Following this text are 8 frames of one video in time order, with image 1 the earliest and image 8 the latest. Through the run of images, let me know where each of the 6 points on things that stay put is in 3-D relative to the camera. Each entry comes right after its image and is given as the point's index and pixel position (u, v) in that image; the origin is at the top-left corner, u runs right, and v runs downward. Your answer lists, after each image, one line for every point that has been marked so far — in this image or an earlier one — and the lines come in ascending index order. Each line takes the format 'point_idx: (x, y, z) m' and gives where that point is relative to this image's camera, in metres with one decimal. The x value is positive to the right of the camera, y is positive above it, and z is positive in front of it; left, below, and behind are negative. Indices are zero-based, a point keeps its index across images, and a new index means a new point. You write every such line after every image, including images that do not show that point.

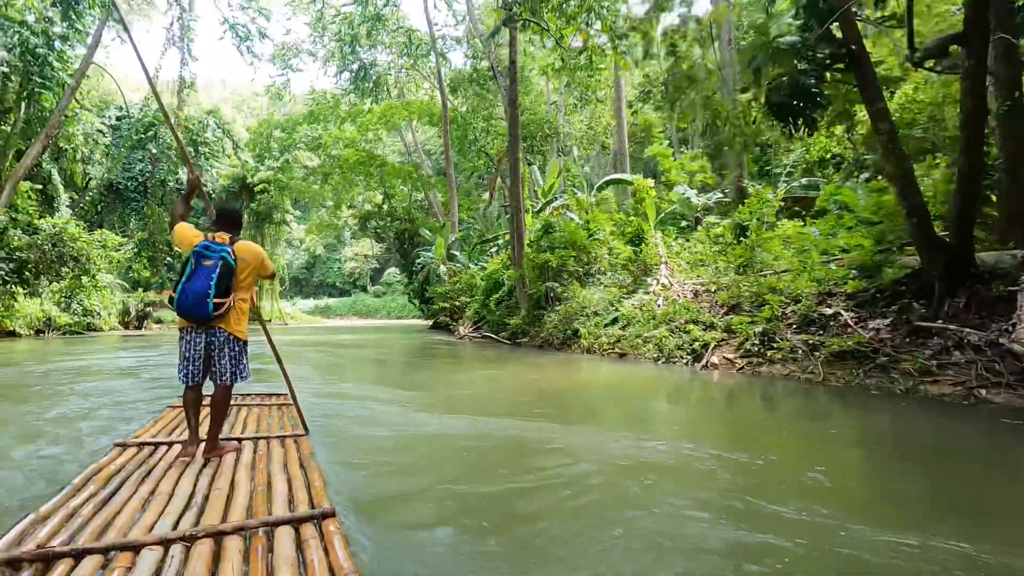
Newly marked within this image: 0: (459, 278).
0: (-1.3, +0.3, +13.8) m
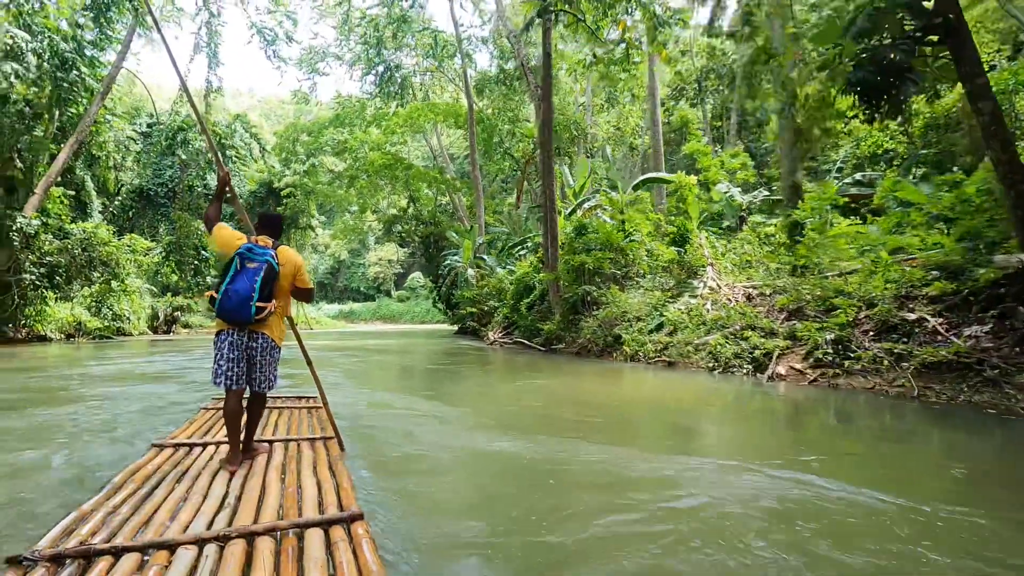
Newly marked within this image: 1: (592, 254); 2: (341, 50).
0: (-0.6, +0.1, +13.5) m
1: (+1.3, +0.6, +8.6) m
2: (-6.3, +8.7, +19.6) m
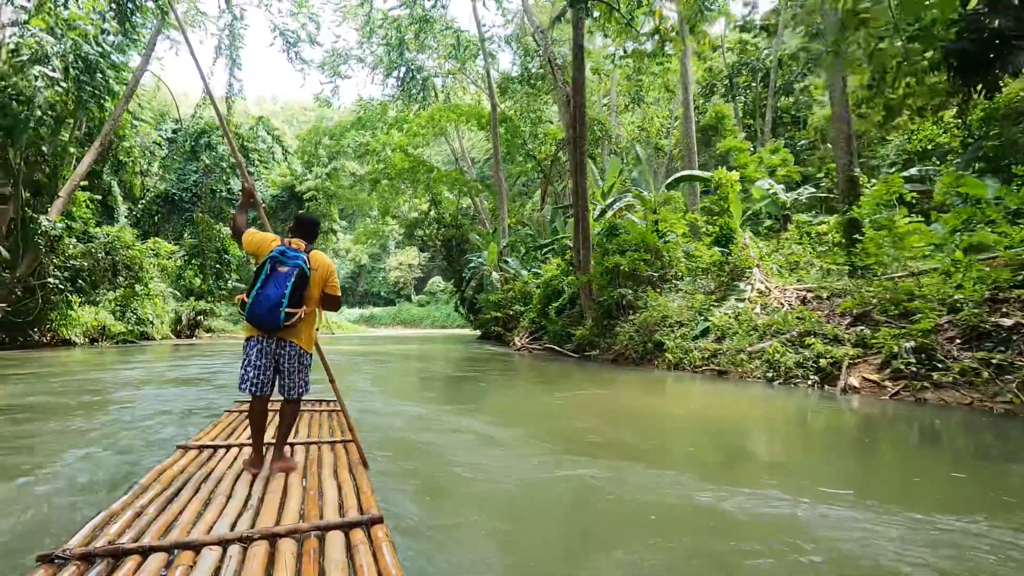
0: (0.0, +0.1, +13.1) m
1: (+1.8, +0.5, +8.2) m
2: (-5.5, +8.6, +19.5) m
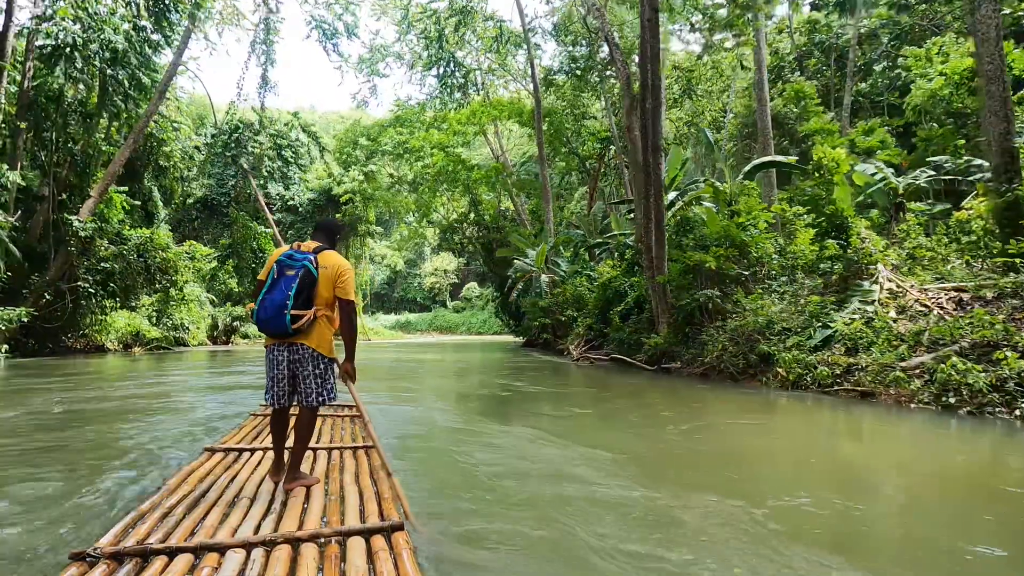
0: (+1.2, 0.0, +12.0) m
1: (+2.6, +0.5, +7.0) m
2: (-4.0, +8.4, +18.8) m
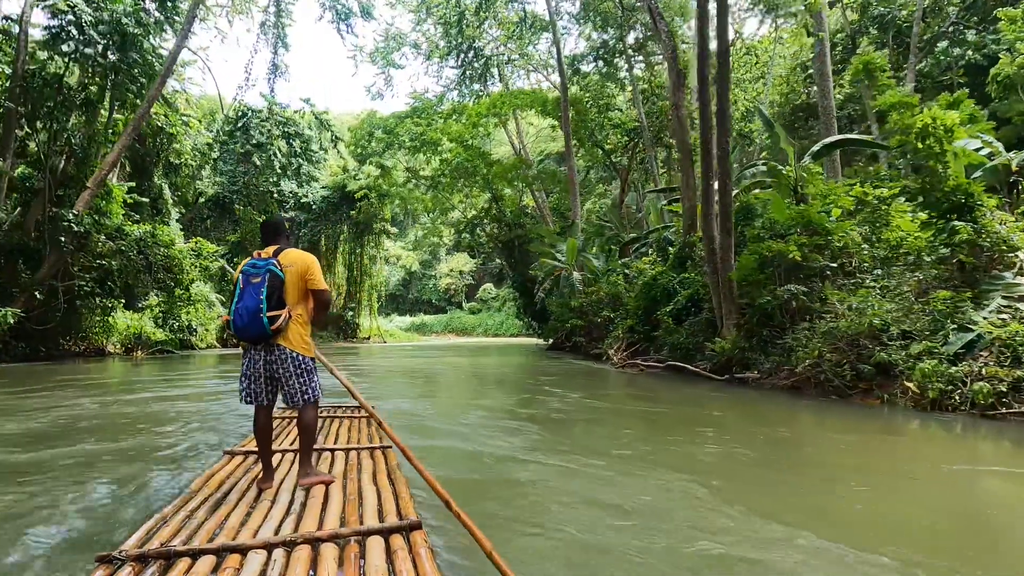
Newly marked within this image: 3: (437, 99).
0: (+1.8, 0.0, +11.0) m
1: (+3.1, +0.5, +6.0) m
2: (-3.2, +8.4, +18.0) m
3: (-2.8, +6.9, +19.4) m
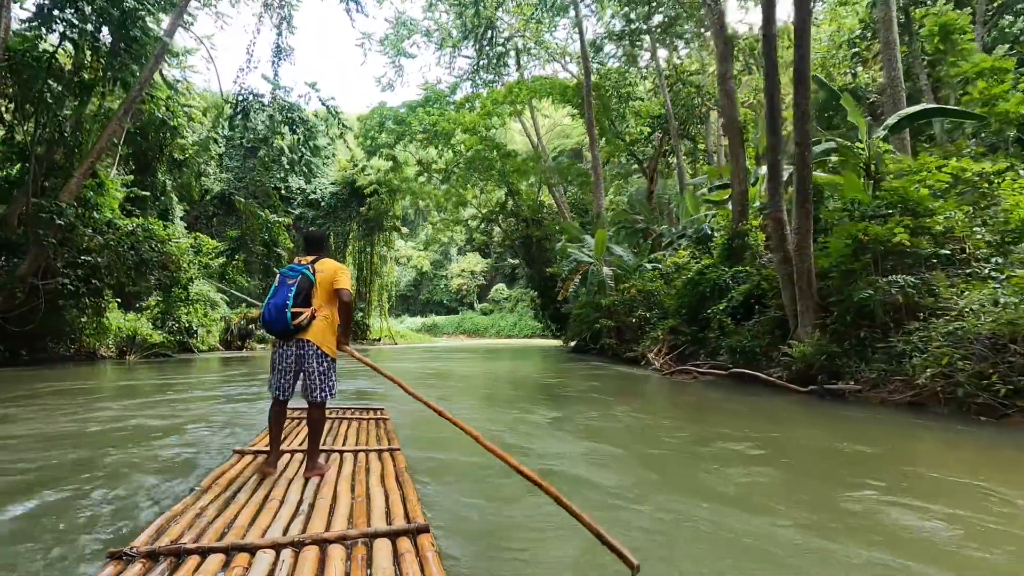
0: (+2.2, +0.1, +10.0) m
1: (+3.4, +0.6, +5.0) m
2: (-2.7, +8.4, +17.1) m
3: (-2.2, +7.0, +18.5) m
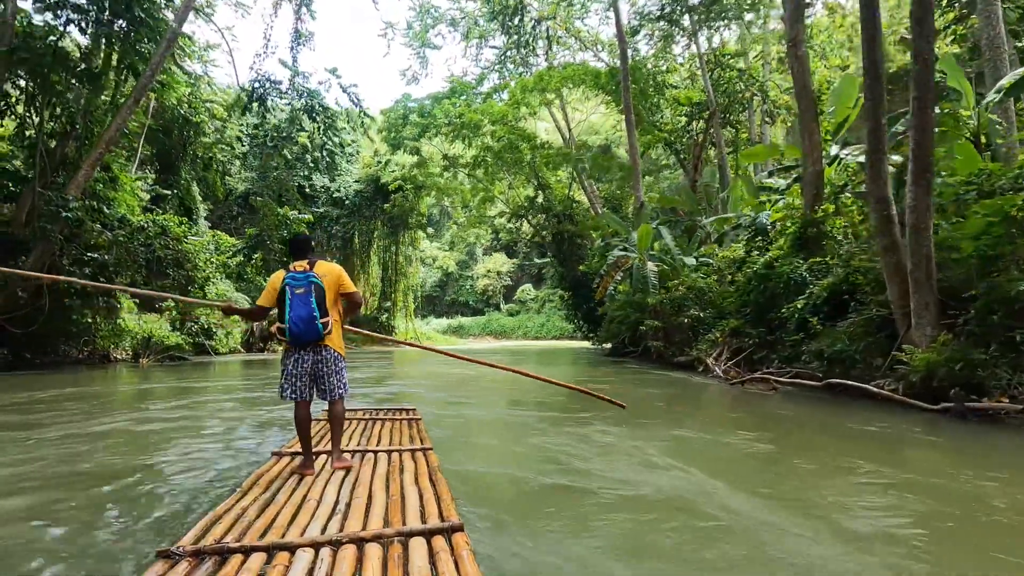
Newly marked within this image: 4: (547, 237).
0: (+2.8, +0.1, +9.1) m
1: (+3.8, +0.7, +4.0) m
2: (-1.8, +8.5, +16.4) m
3: (-1.2, +7.0, +17.8) m
4: (+1.1, +1.6, +17.0) m
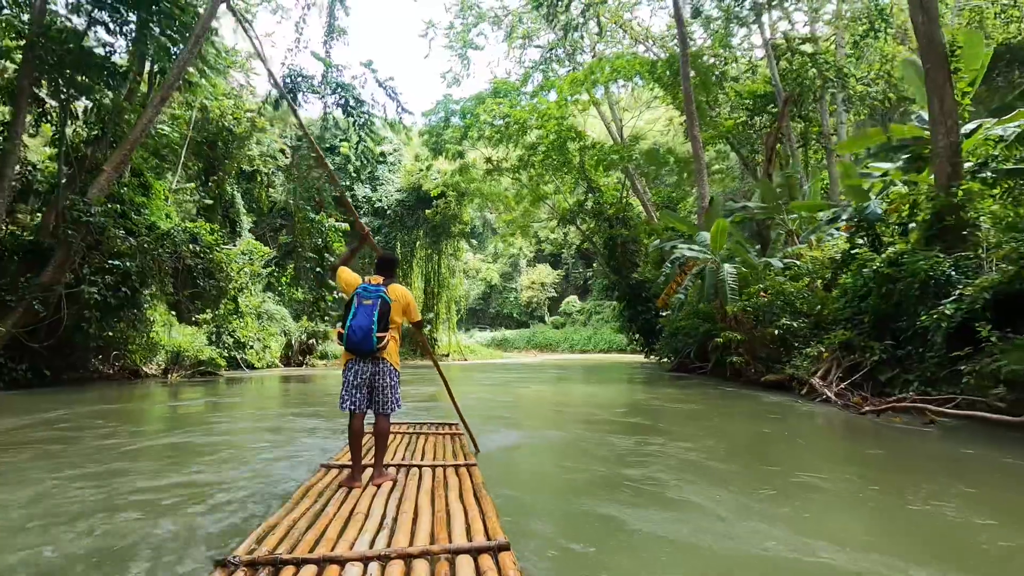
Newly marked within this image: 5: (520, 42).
0: (+3.6, 0.0, +7.8) m
1: (+4.1, +0.7, +2.6) m
2: (-0.4, +8.1, +15.6) m
3: (+0.2, +6.6, +16.9) m
4: (+2.5, +1.3, +15.9) m
5: (+0.2, +7.5, +16.2) m
